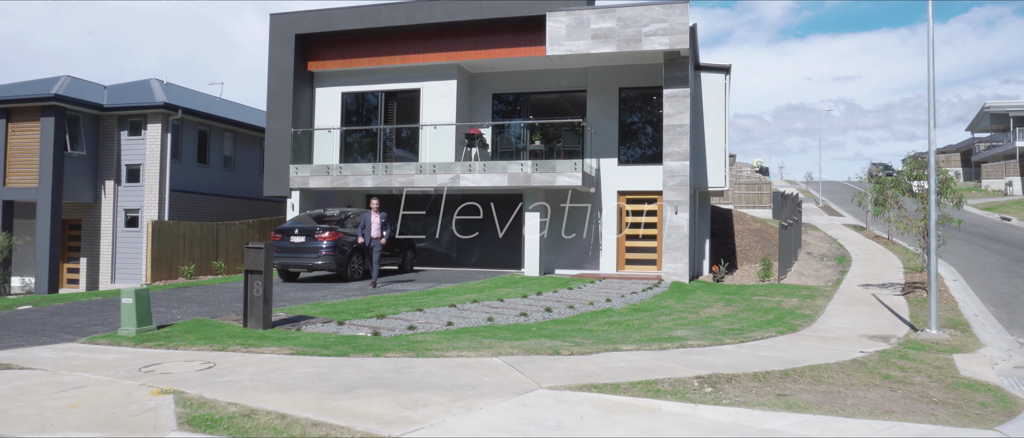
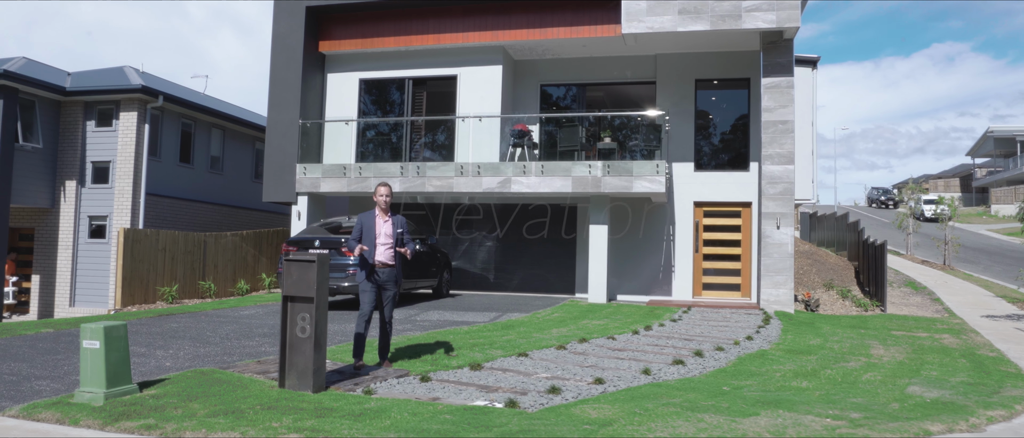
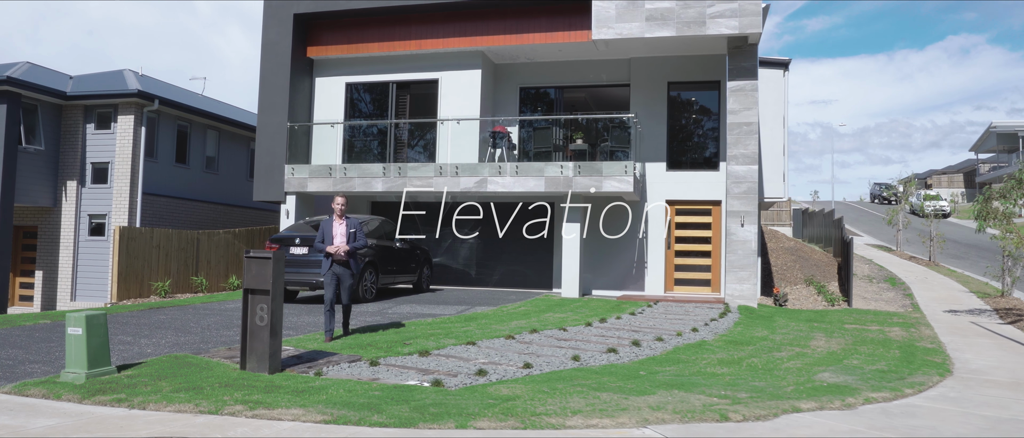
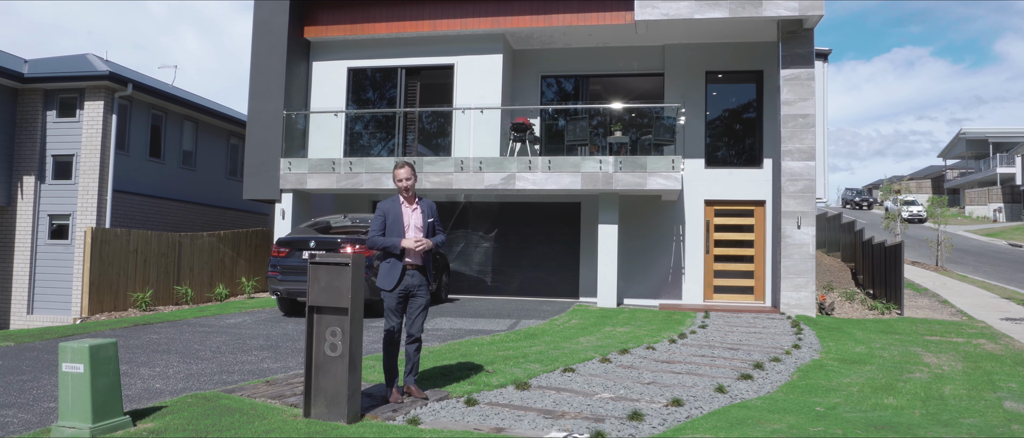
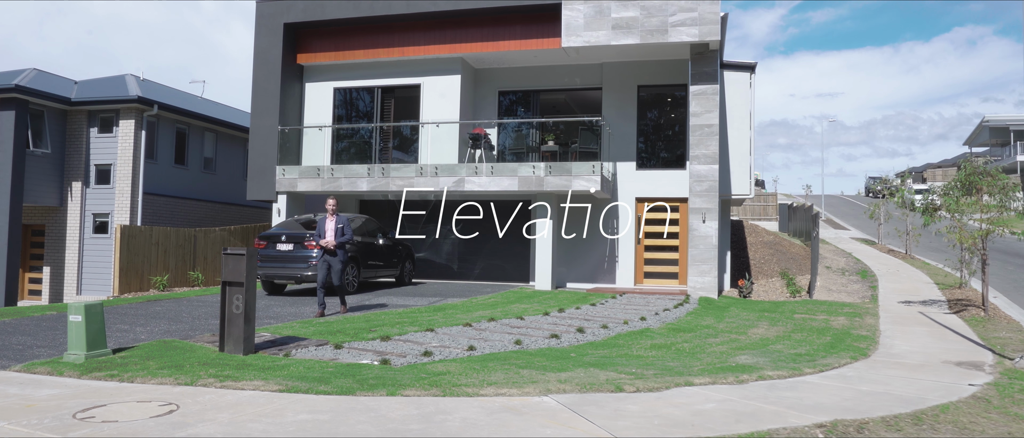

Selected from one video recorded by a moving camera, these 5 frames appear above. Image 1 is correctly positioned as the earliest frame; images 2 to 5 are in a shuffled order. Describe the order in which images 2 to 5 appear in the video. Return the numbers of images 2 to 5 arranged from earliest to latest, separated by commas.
5, 3, 2, 4
